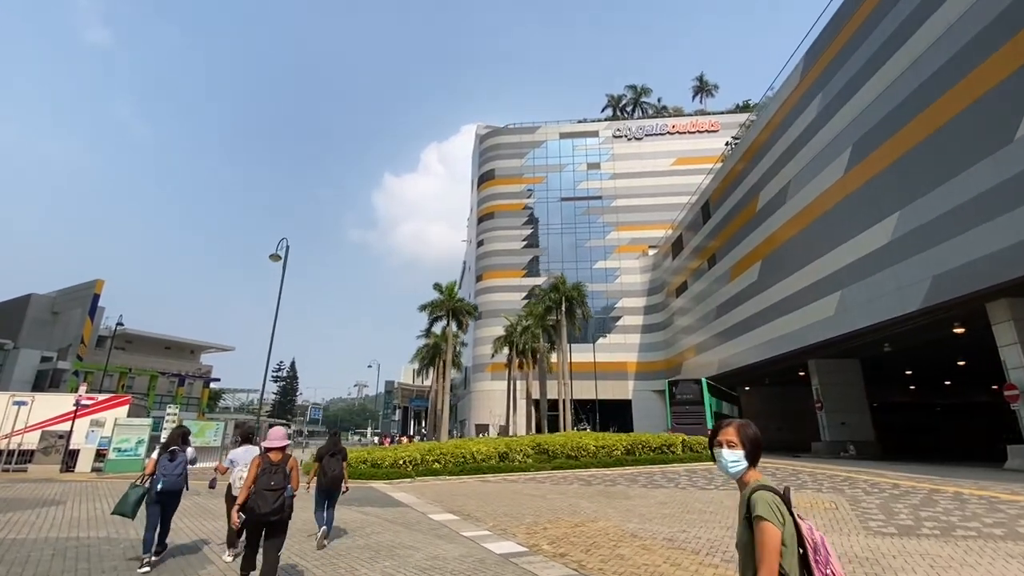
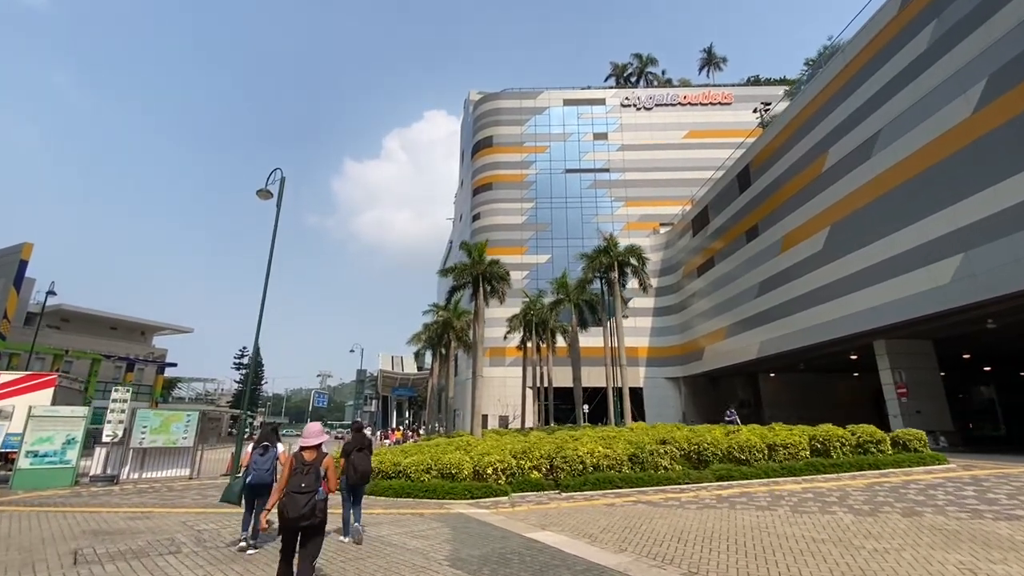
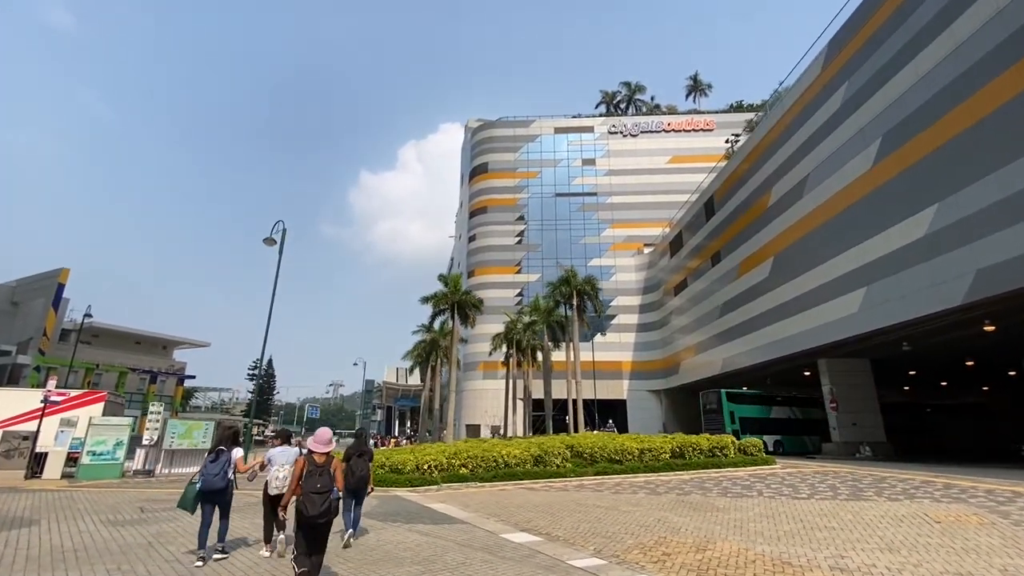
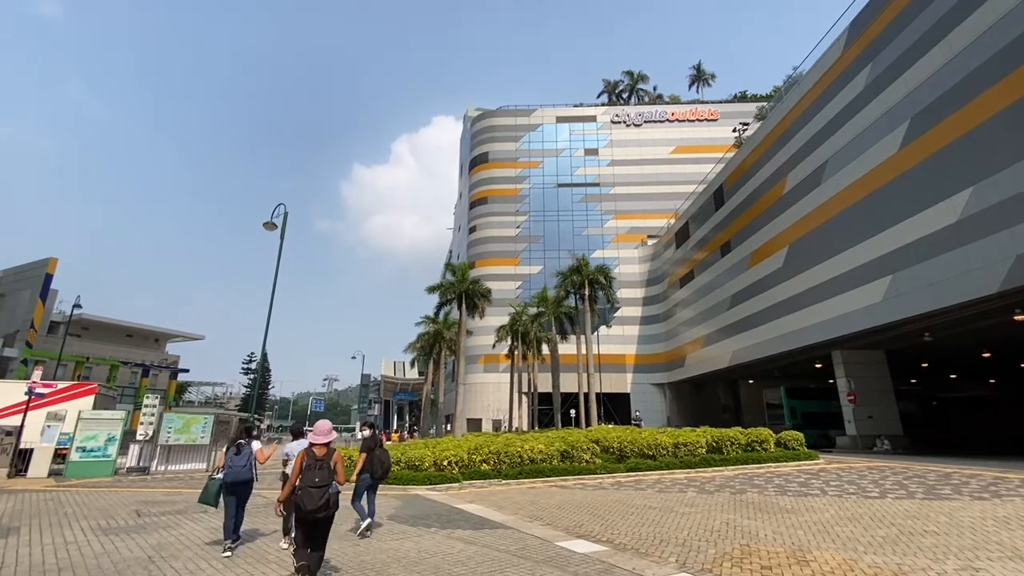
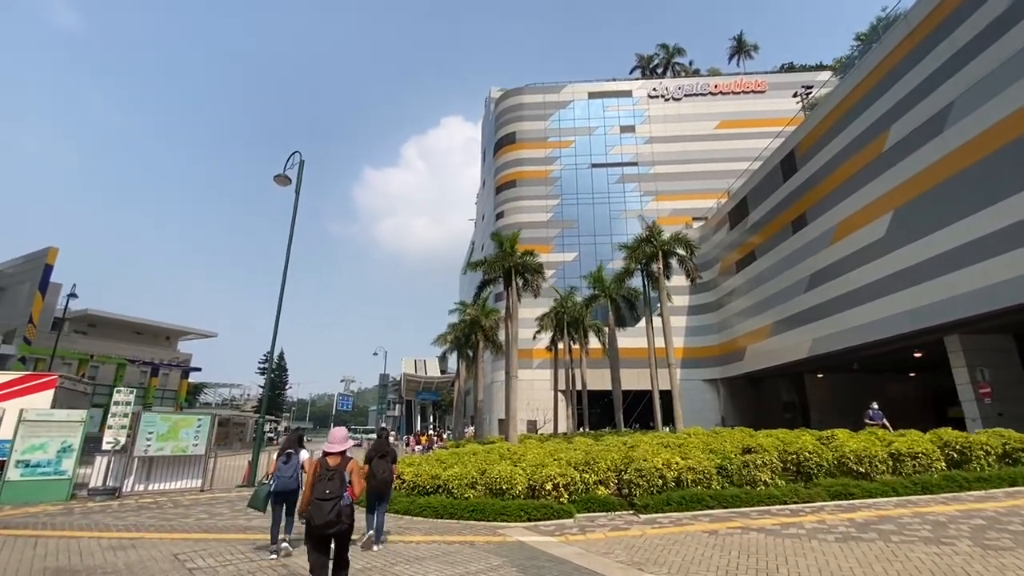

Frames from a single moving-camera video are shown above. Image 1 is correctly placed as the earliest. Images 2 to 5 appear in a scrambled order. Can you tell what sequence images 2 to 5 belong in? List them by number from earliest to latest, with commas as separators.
3, 4, 2, 5
